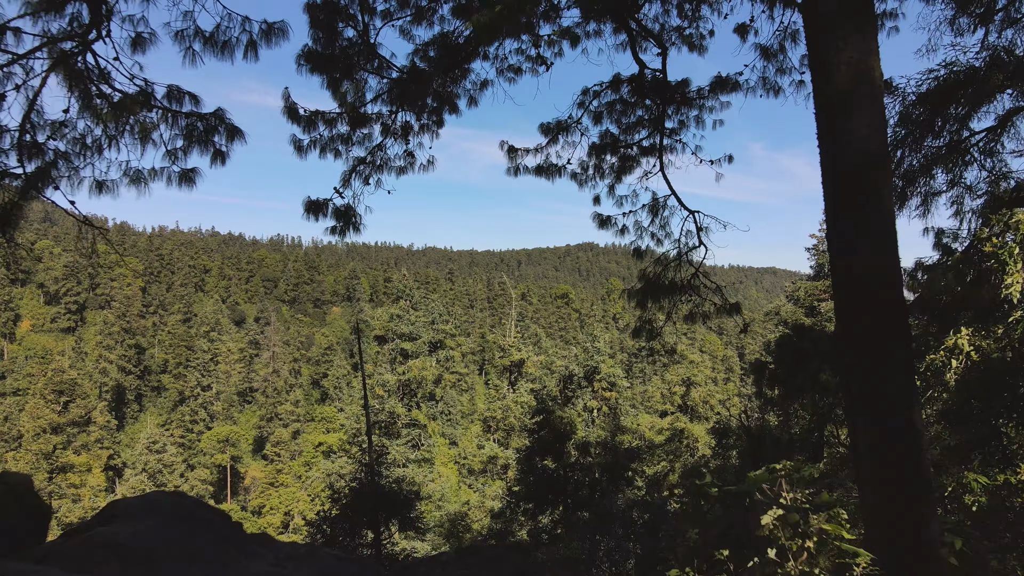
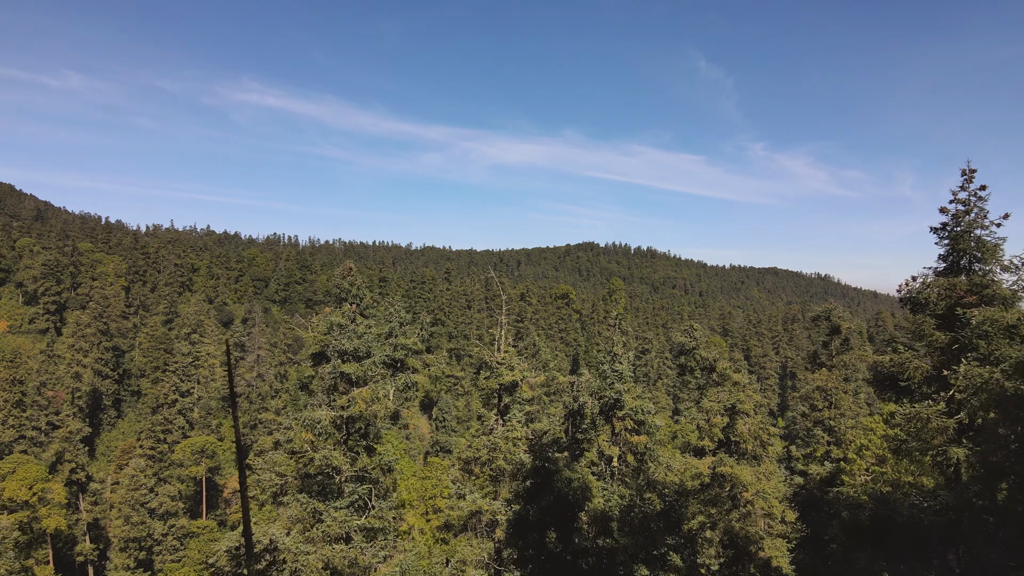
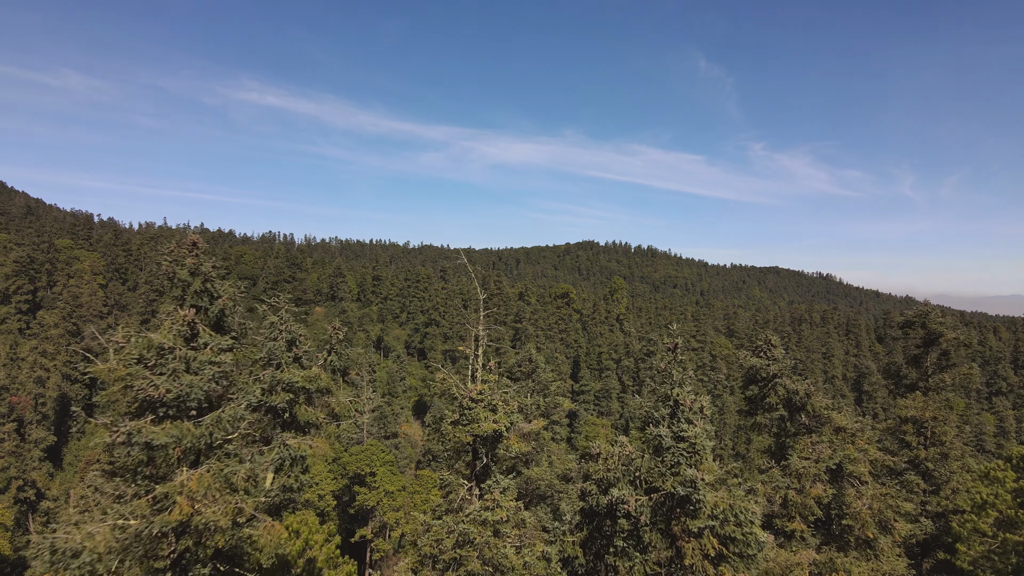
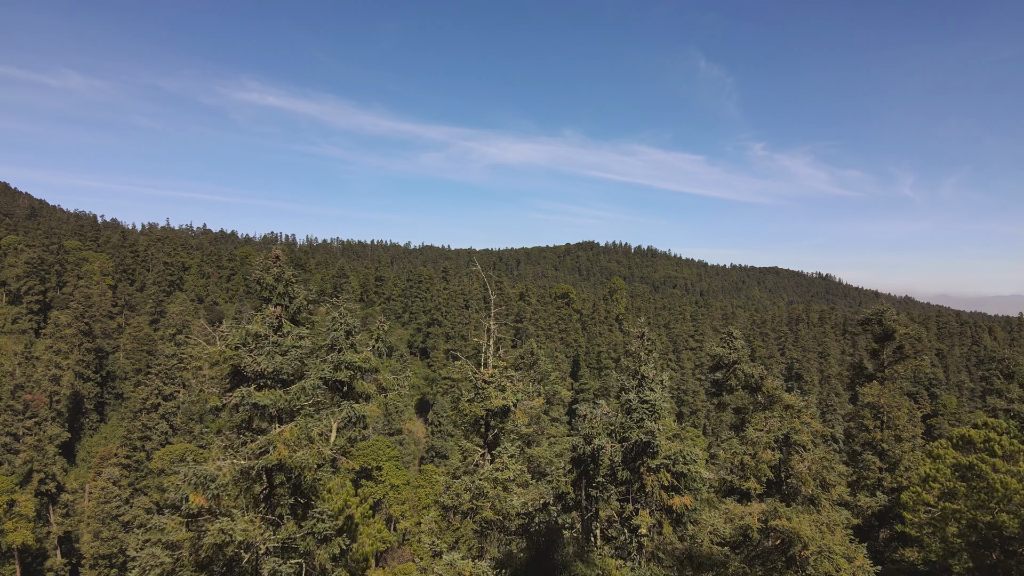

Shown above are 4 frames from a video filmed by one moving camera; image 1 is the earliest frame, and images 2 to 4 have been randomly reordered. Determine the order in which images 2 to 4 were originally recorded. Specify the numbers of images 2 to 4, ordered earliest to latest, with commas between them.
2, 4, 3
